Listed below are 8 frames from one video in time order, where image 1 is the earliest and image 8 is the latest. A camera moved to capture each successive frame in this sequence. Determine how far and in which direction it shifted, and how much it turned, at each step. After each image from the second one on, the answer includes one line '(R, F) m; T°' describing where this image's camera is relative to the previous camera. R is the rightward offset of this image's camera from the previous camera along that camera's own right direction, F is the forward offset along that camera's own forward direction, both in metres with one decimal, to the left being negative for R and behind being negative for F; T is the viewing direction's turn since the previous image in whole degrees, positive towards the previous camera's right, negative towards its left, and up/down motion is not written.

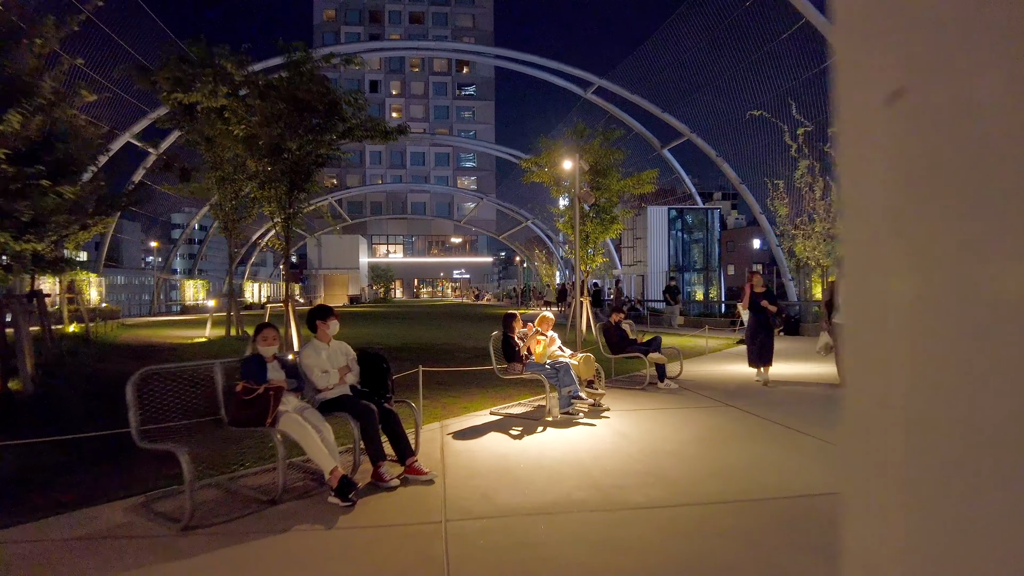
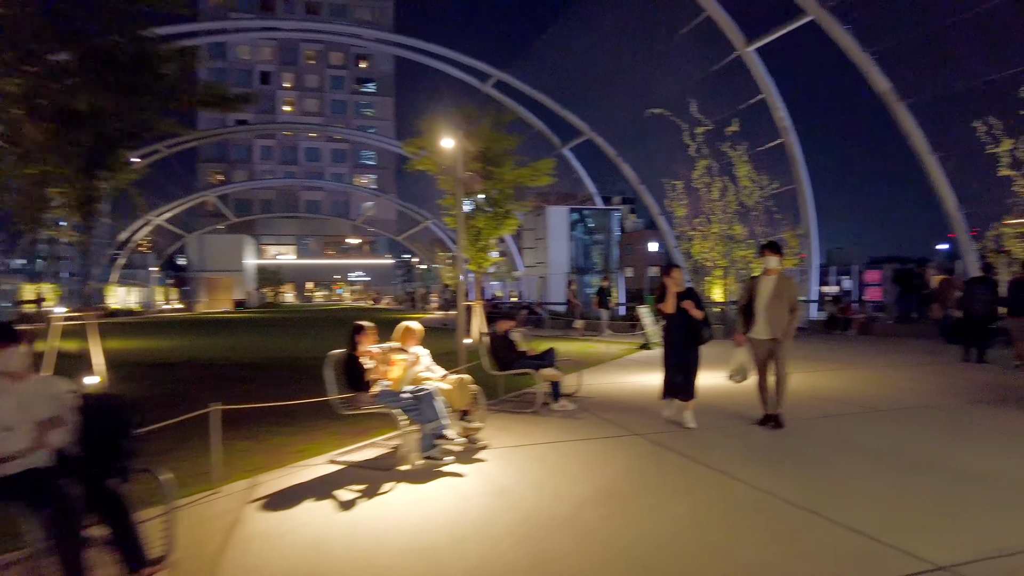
(+0.5, +1.7) m; +8°
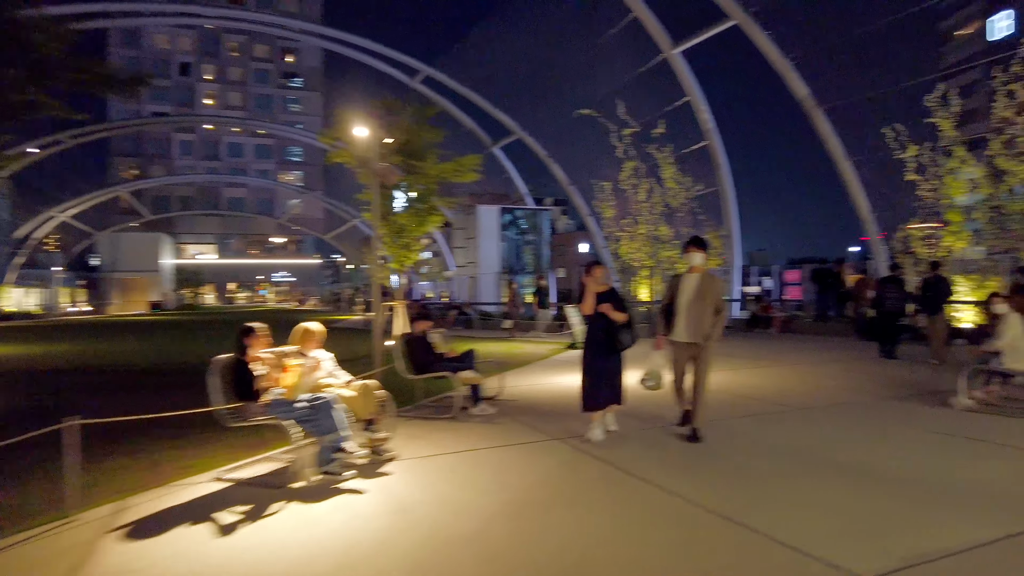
(+0.2, +0.4) m; +6°
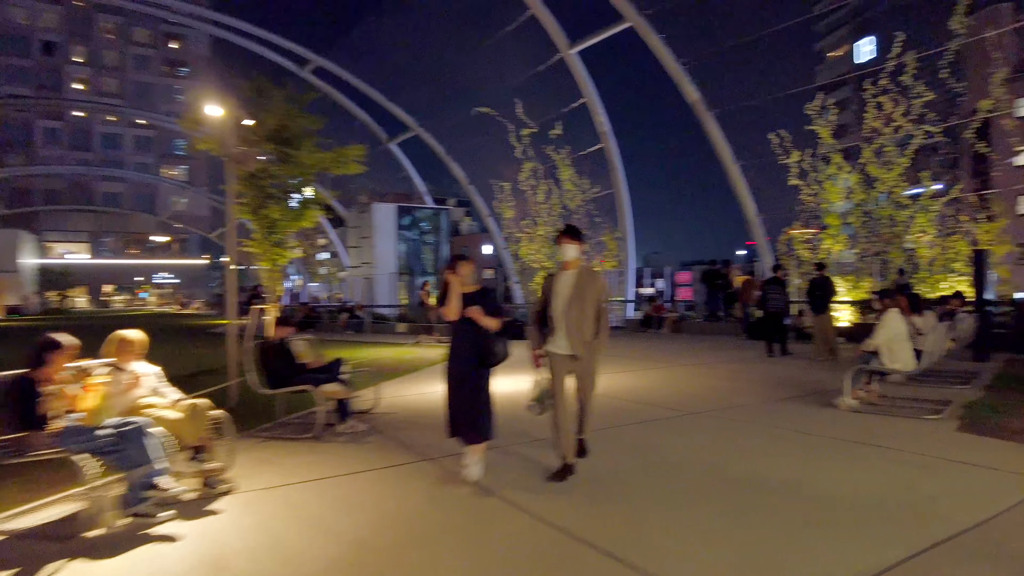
(+0.3, +0.6) m; +8°
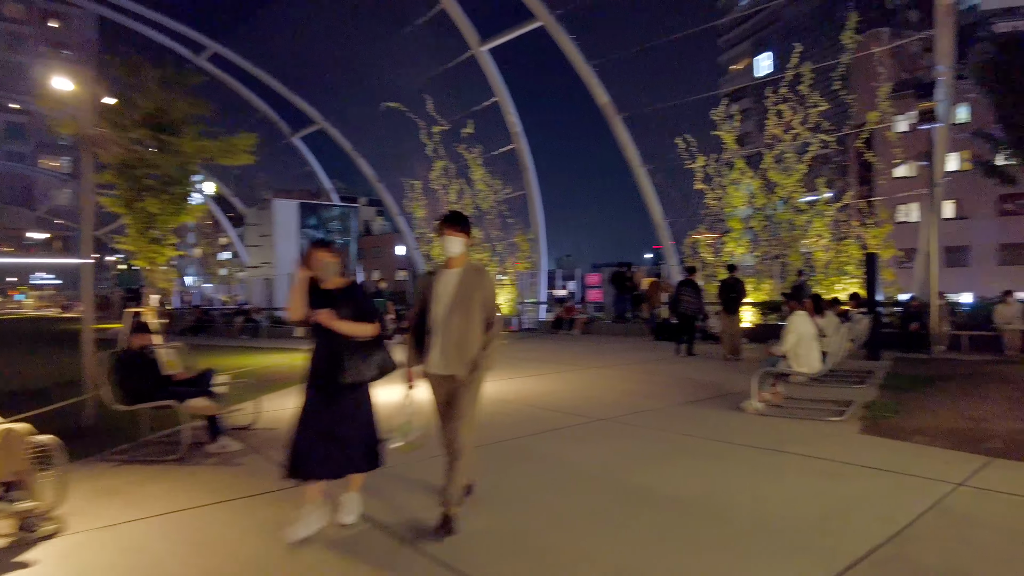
(+0.1, +0.5) m; +7°
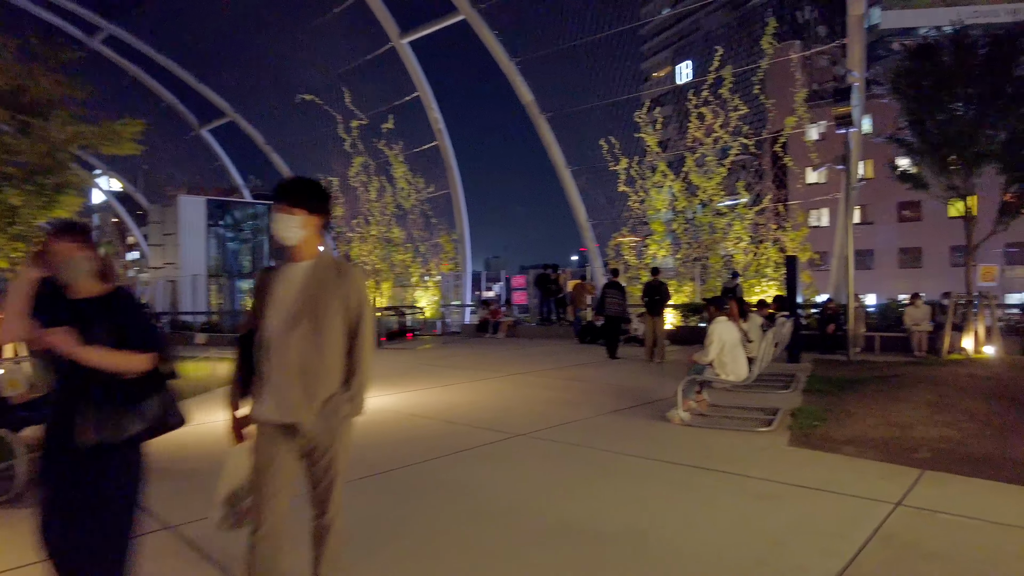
(+0.2, +0.6) m; +6°
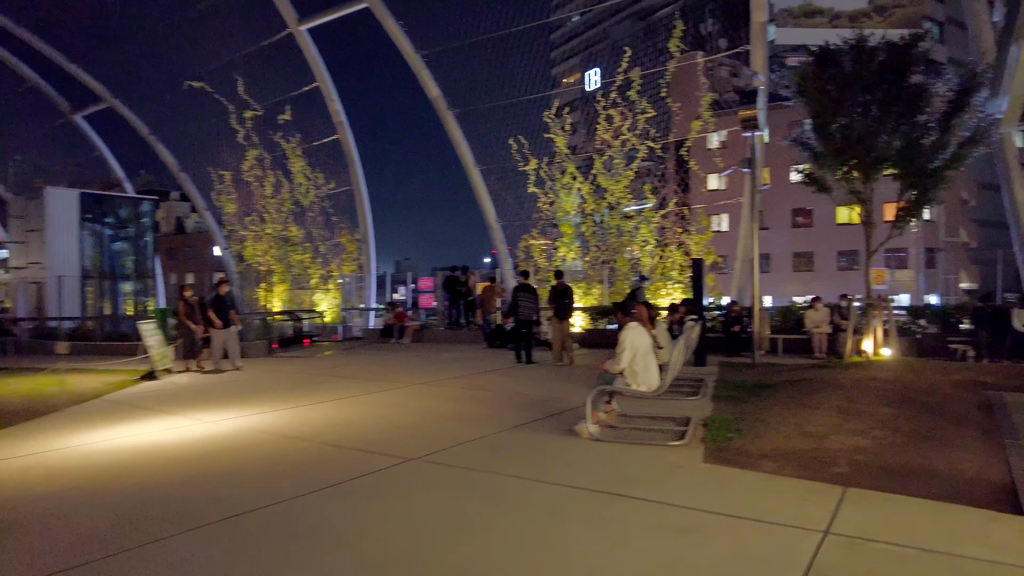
(+0.2, +0.7) m; +8°
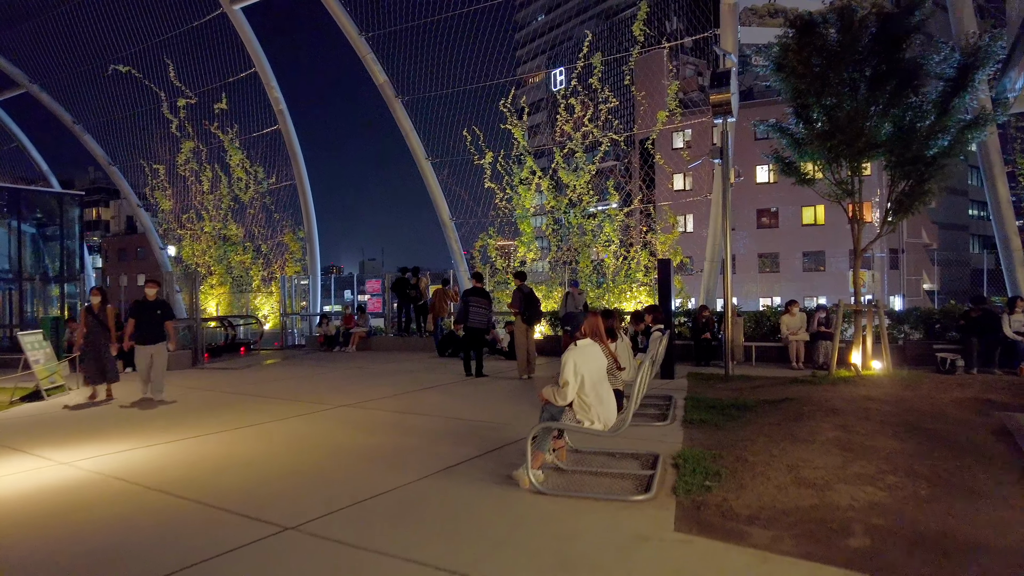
(+0.4, +1.4) m; +3°
